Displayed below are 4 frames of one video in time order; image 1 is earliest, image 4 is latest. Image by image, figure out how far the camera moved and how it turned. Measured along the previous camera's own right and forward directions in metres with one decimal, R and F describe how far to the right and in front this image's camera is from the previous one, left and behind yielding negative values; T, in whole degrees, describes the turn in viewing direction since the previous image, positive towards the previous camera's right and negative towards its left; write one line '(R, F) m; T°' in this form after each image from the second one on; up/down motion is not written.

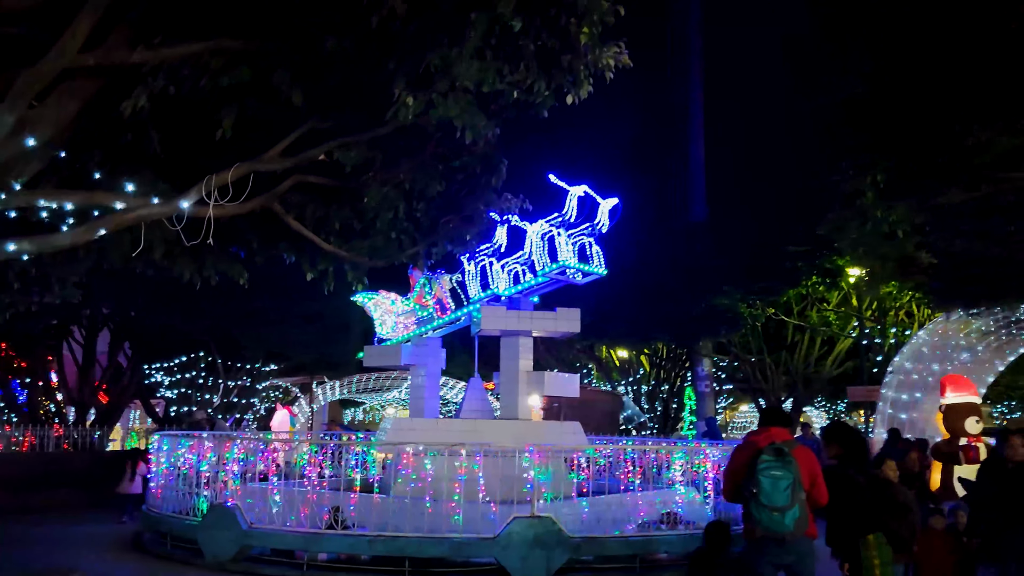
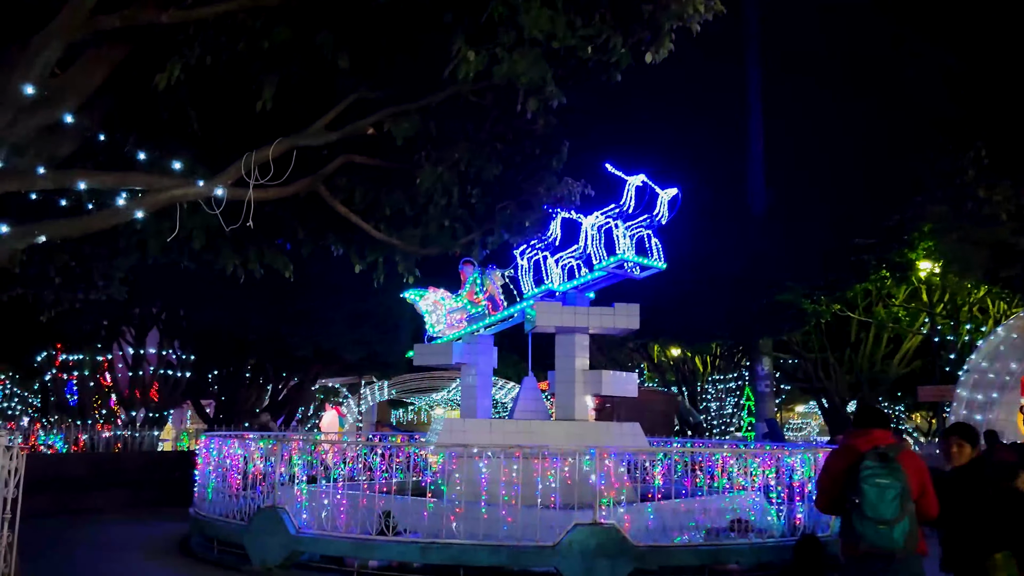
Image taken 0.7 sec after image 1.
(-0.1, +0.6) m; -3°
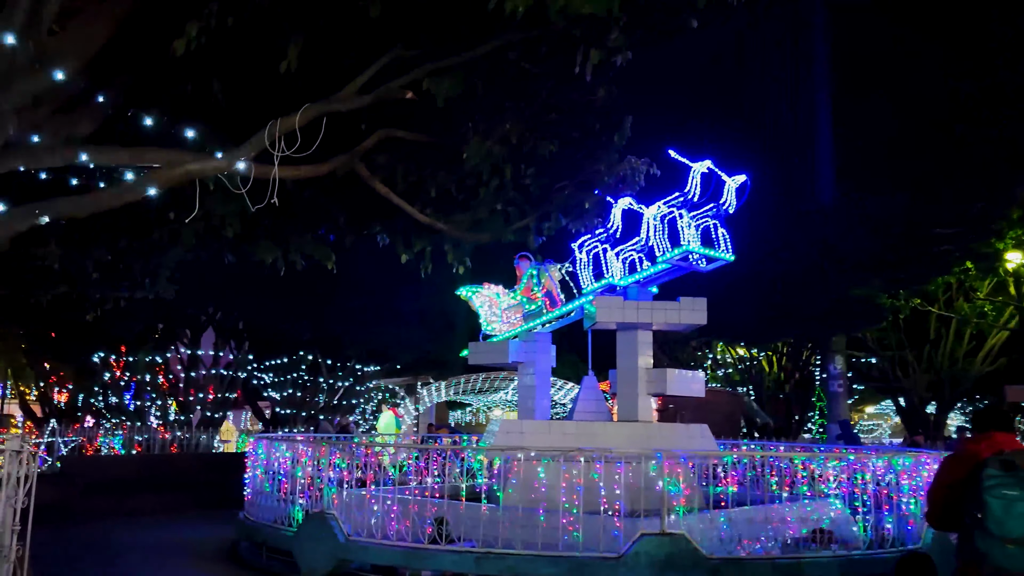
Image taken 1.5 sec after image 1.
(0.0, +0.7) m; -4°
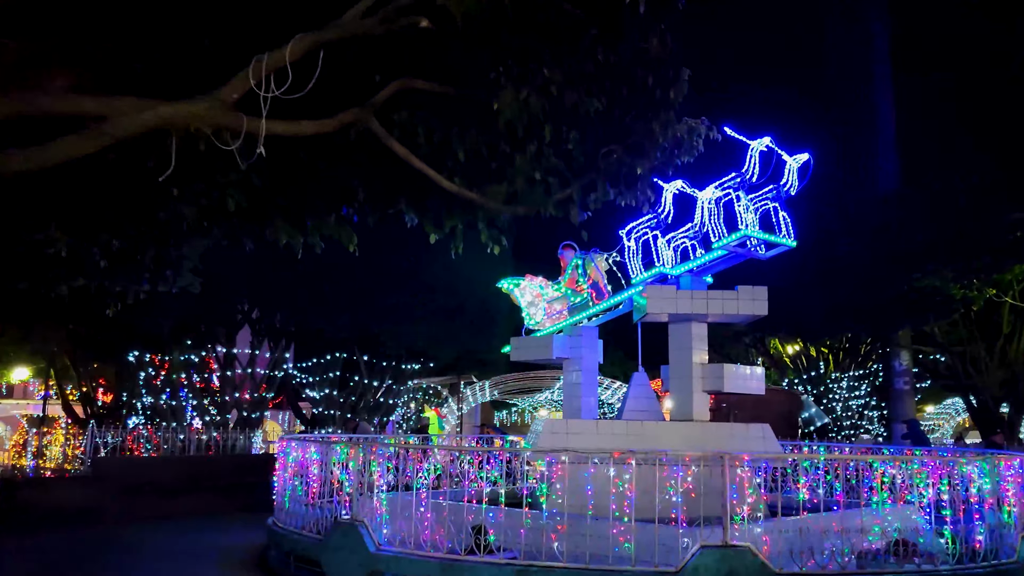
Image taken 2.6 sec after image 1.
(0.0, +0.9) m; -3°
